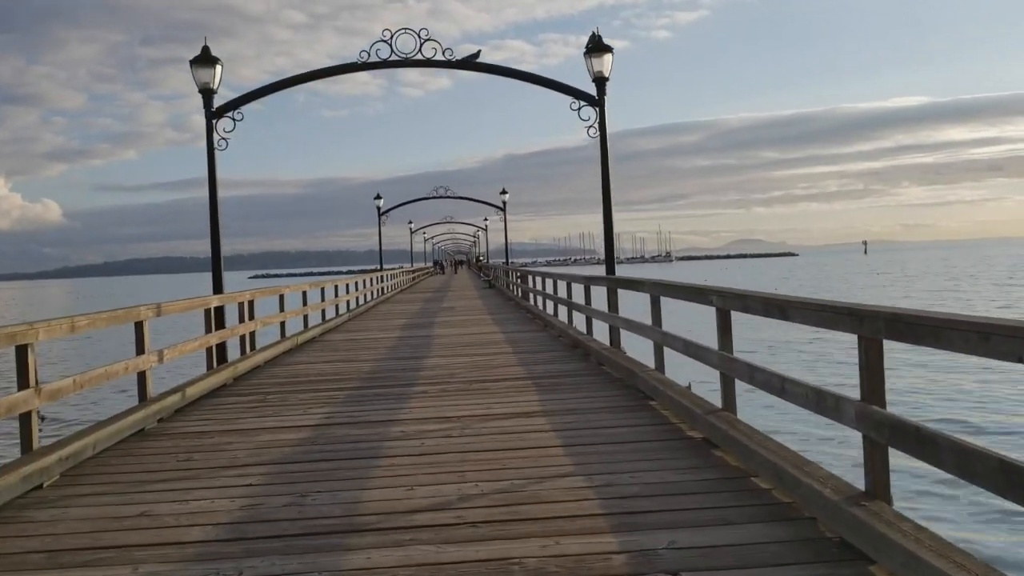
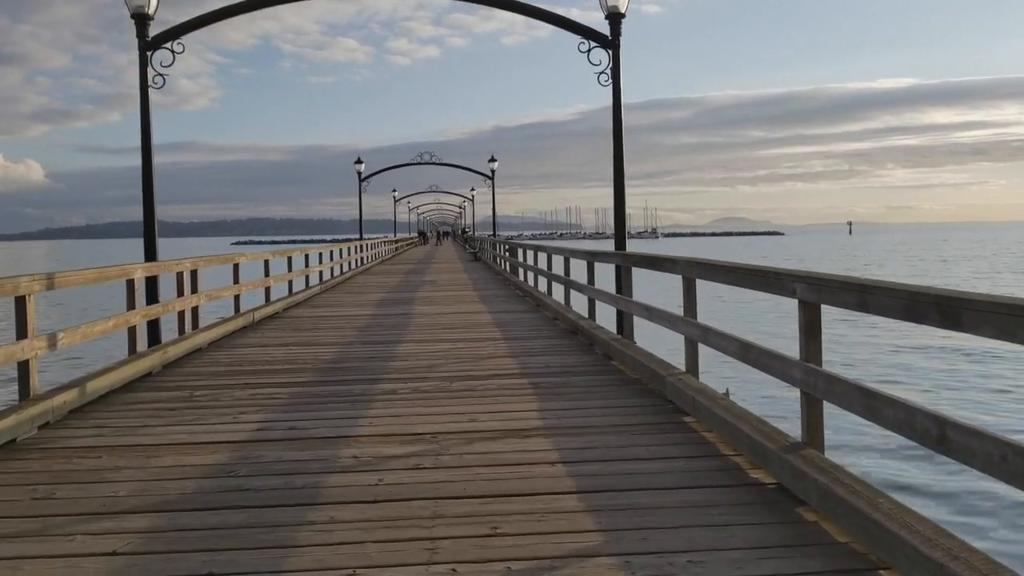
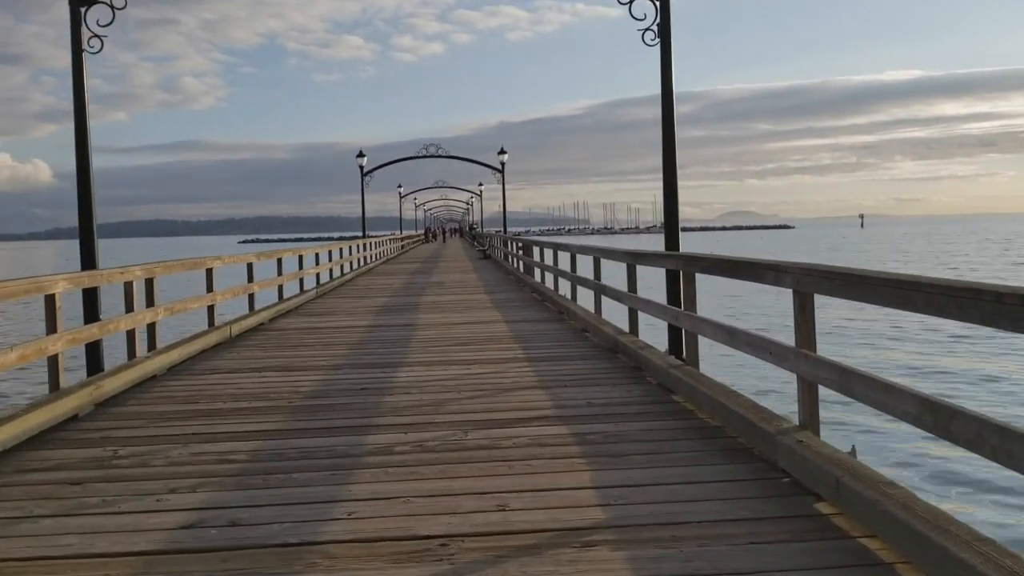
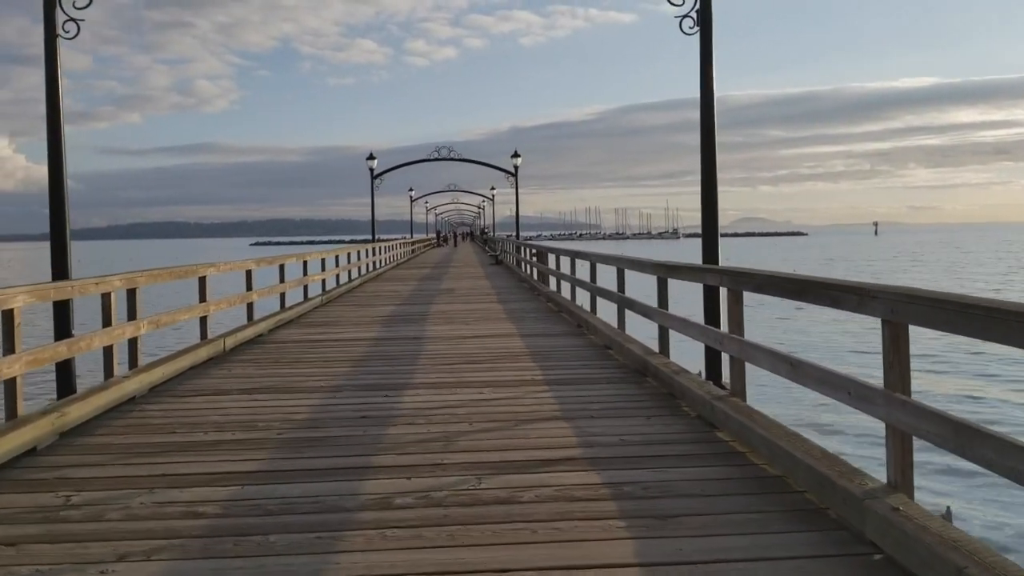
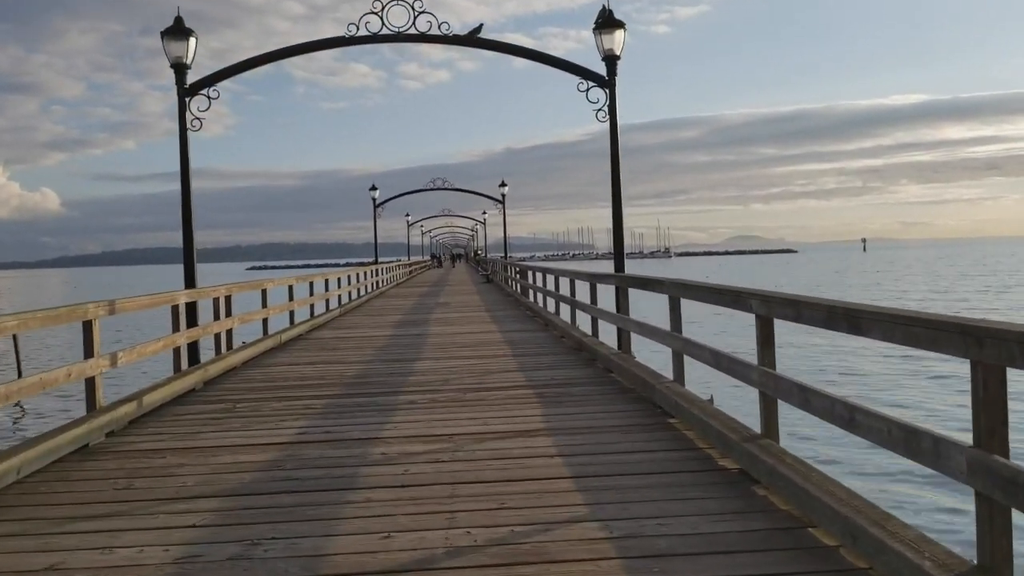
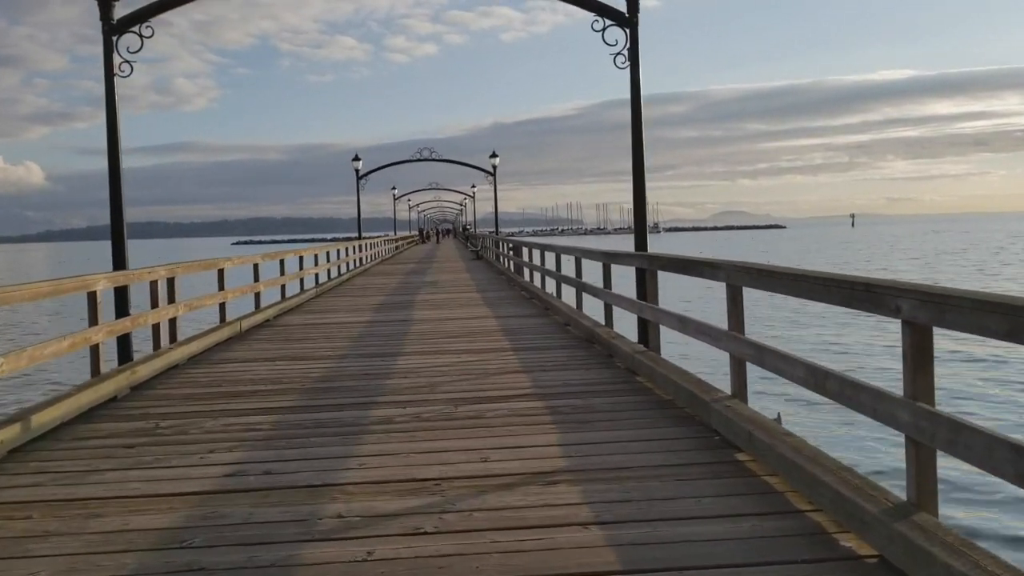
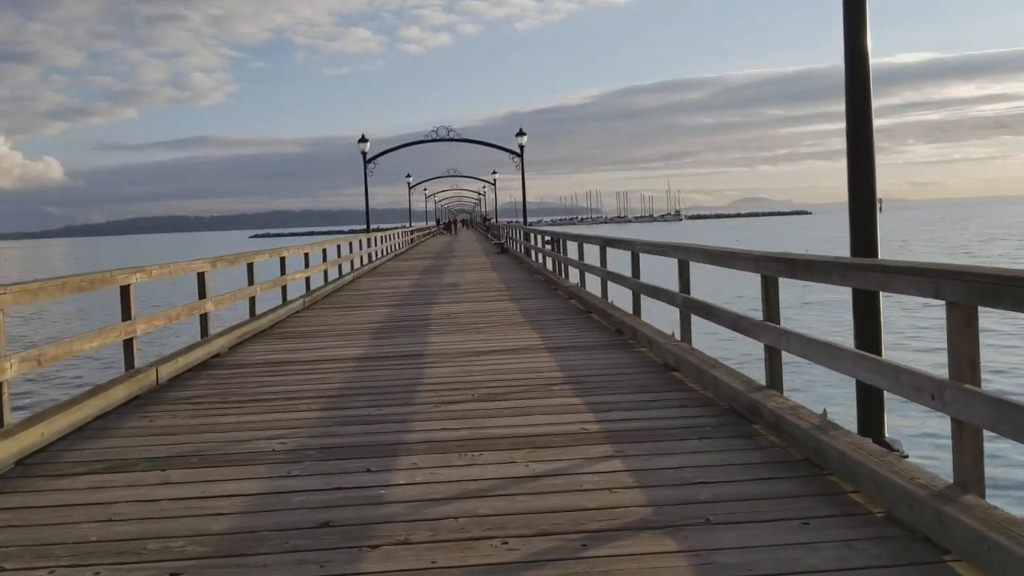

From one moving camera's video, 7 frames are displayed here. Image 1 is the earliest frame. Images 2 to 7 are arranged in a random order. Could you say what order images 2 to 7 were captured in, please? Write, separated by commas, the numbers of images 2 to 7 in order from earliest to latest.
5, 2, 6, 3, 4, 7
